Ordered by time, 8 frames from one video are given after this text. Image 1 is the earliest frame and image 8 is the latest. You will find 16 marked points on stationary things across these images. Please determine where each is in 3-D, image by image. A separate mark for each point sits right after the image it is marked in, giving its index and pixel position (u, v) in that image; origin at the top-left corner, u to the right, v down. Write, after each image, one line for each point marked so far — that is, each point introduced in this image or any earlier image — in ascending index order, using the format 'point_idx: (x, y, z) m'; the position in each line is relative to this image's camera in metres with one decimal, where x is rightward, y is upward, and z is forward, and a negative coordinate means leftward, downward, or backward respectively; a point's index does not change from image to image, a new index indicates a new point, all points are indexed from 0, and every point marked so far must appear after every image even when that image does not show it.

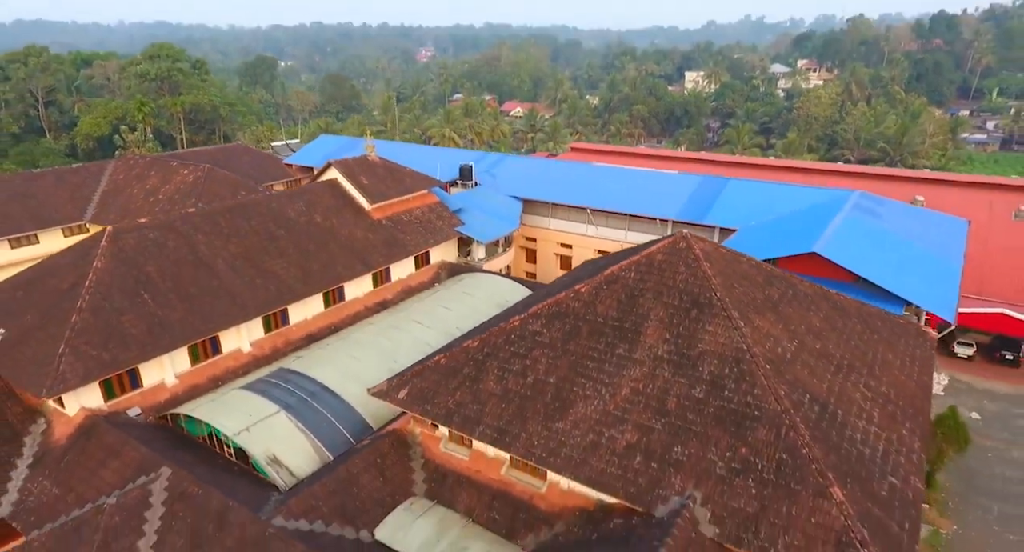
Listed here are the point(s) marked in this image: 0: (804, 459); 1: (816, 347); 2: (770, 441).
0: (+4.7, -3.0, +10.8) m
1: (+6.1, -1.4, +13.5) m
2: (+4.3, -2.7, +11.2) m
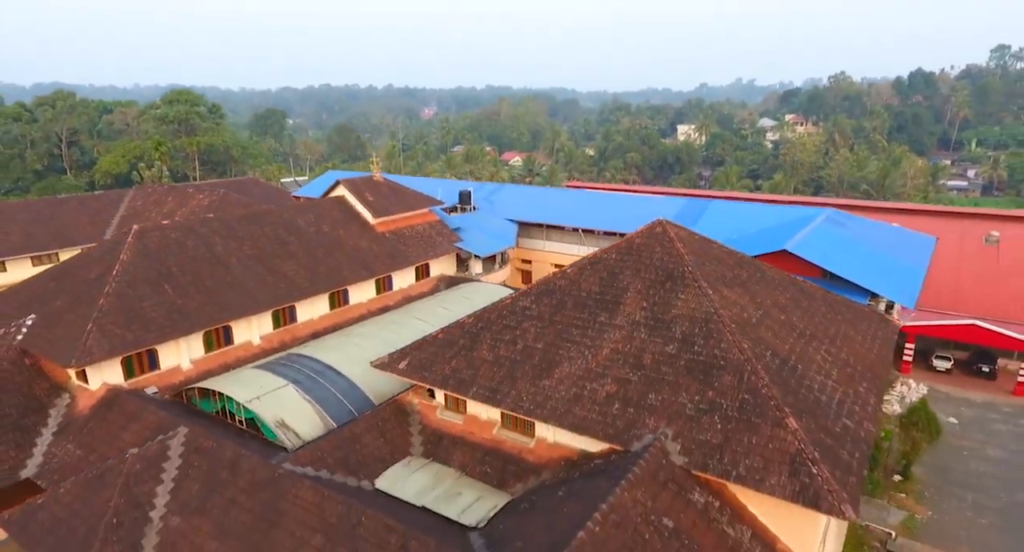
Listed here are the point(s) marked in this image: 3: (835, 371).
0: (+4.5, -2.2, +12.0) m
1: (+5.9, -0.9, +14.9) m
2: (+4.1, -2.0, +12.4) m
3: (+6.7, -2.0, +13.9) m
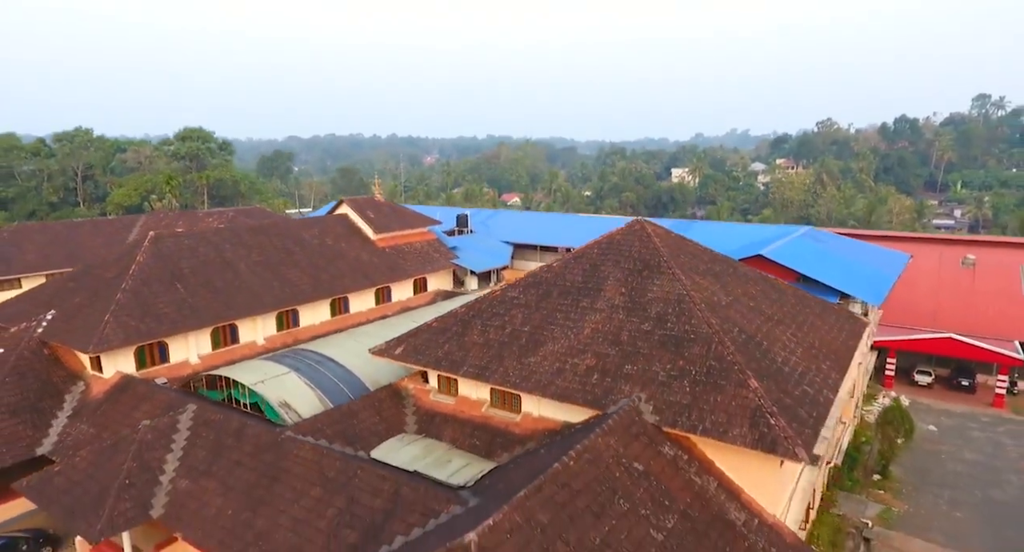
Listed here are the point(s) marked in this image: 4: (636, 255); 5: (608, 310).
0: (+4.2, -1.7, +13.0) m
1: (+5.7, -0.6, +16.0) m
2: (+3.8, -1.5, +13.5) m
3: (+6.4, -1.7, +15.0) m
4: (+3.1, +0.5, +16.4) m
5: (+2.2, -0.8, +15.3) m
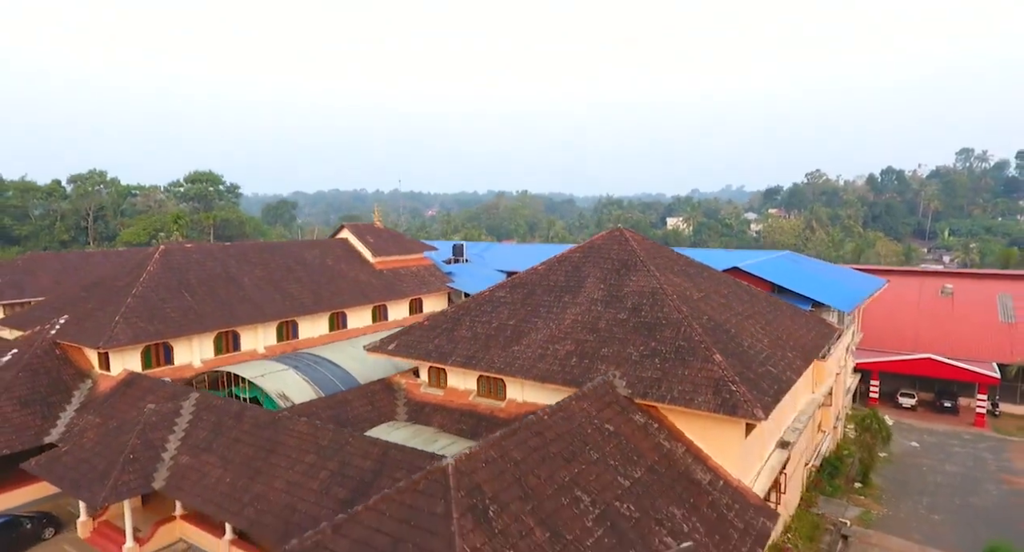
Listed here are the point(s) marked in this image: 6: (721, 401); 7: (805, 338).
0: (+3.9, -1.4, +14.0) m
1: (+5.3, -0.6, +17.1) m
2: (+3.5, -1.3, +14.5) m
3: (+6.1, -1.5, +15.9) m
4: (+2.7, +0.5, +17.6) m
5: (+1.8, -0.7, +16.4) m
6: (+3.9, -2.3, +12.5) m
7: (+7.7, -1.7, +17.6) m
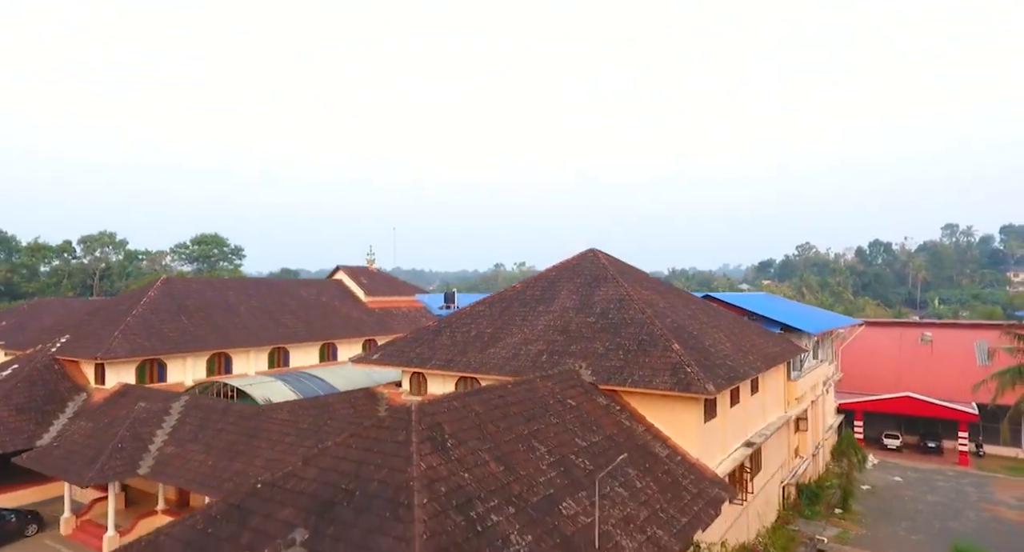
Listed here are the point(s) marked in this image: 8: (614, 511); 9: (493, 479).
0: (+3.3, -1.3, +14.9) m
1: (+4.7, -0.9, +18.0) m
2: (+2.9, -1.3, +15.4) m
3: (+5.5, -1.7, +16.8) m
4: (+2.1, +0.1, +18.7) m
5: (+1.2, -0.9, +17.3) m
6: (+3.3, -2.1, +13.3) m
7: (+7.1, -2.0, +18.4) m
8: (+1.5, -3.6, +10.1) m
9: (-0.3, -2.8, +9.3) m
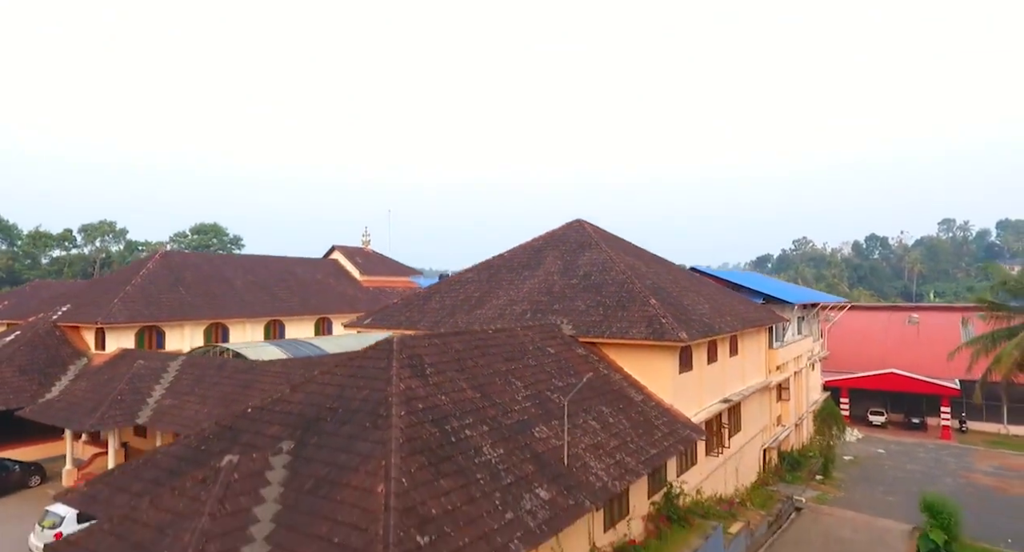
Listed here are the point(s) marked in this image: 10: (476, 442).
0: (+2.9, -0.4, +15.5) m
1: (+4.3, 0.0, +18.6) m
2: (+2.5, -0.3, +16.0) m
3: (+5.1, -0.8, +17.4) m
4: (+1.8, +1.1, +19.3) m
5: (+0.9, 0.0, +17.9) m
6: (+2.9, -1.1, +13.9) m
7: (+6.7, -1.1, +19.0) m
8: (+1.2, -2.6, +10.7) m
9: (-0.6, -1.9, +9.9) m
10: (-0.5, -2.2, +9.0) m
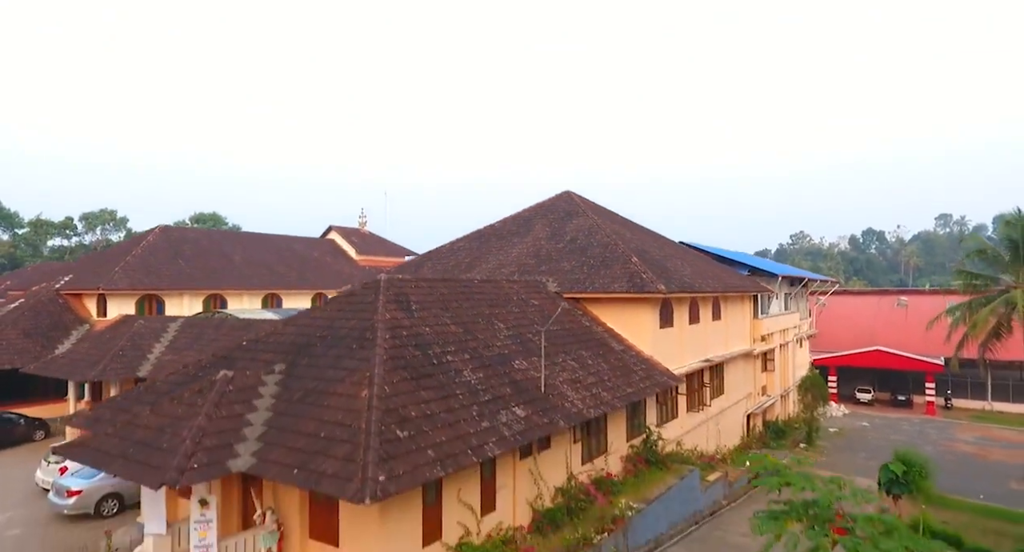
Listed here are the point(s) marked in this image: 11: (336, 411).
0: (+2.6, +0.6, +16.1) m
1: (+4.0, +1.0, +19.2) m
2: (+2.2, +0.6, +16.5) m
3: (+4.8, +0.2, +18.0) m
4: (+1.5, +2.0, +19.9) m
5: (+0.6, +1.0, +18.5) m
6: (+2.6, -0.2, +14.5) m
7: (+6.4, -0.2, +19.5) m
8: (+0.9, -1.6, +11.2) m
9: (-0.9, -0.9, +10.4) m
10: (-0.8, -1.3, +9.6) m
11: (-2.1, -1.6, +7.9) m
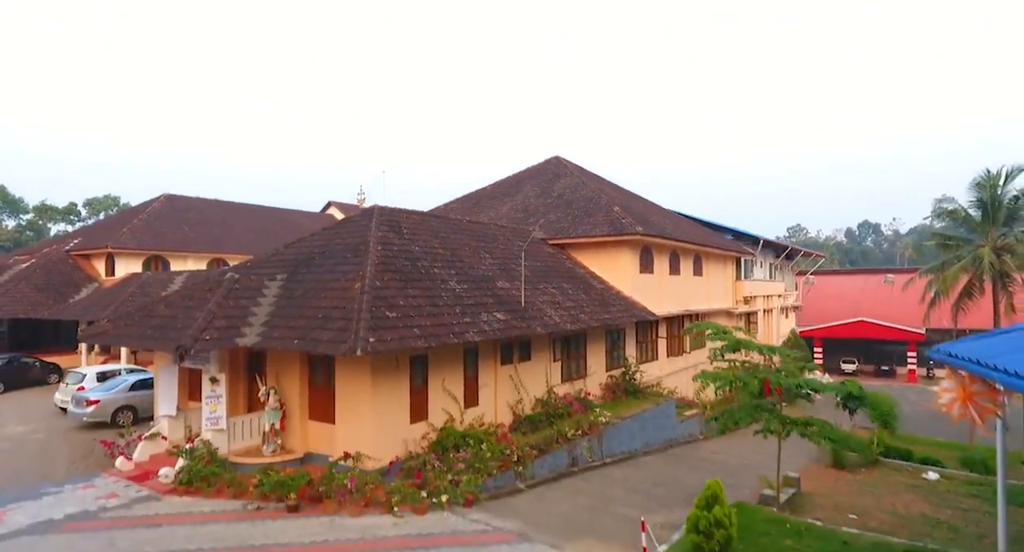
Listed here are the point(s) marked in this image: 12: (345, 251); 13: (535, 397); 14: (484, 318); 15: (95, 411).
0: (+2.3, +1.8, +17.0) m
1: (+3.8, +2.2, +20.1) m
2: (+1.9, +1.9, +17.4) m
3: (+4.5, +1.4, +18.8) m
4: (+1.2, +3.3, +20.8) m
5: (+0.3, +2.2, +19.4) m
6: (+2.4, +1.1, +15.3) m
7: (+6.1, +1.1, +20.4) m
8: (+0.6, -0.4, +12.1) m
9: (-1.2, +0.4, +11.3) m
10: (-1.1, 0.0, +10.5) m
11: (-2.4, -0.3, +8.8) m
12: (-2.6, +0.4, +10.4) m
13: (+0.4, -2.1, +11.4) m
14: (-0.4, -0.6, +9.7) m
15: (-7.2, -2.3, +11.5) m
